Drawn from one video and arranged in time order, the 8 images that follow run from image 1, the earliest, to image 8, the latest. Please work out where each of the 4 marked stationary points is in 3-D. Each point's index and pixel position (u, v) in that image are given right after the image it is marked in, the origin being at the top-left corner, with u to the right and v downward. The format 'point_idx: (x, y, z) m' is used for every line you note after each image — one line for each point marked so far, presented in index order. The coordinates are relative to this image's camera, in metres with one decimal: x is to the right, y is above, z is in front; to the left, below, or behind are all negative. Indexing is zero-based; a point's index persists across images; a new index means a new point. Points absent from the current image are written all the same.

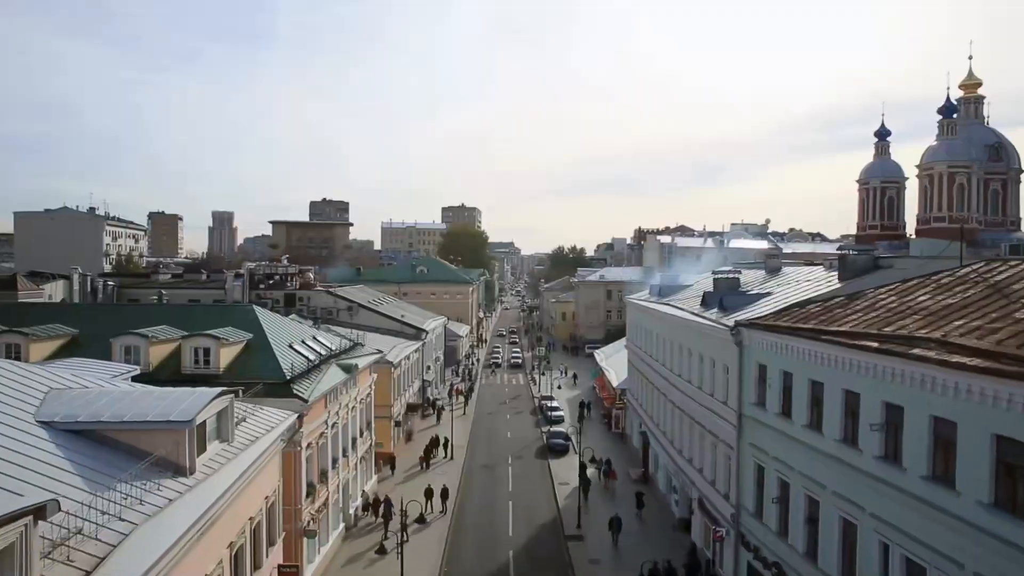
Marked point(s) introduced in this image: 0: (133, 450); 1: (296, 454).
0: (-6.1, -2.6, +11.9) m
1: (-5.8, -4.5, +20.0) m
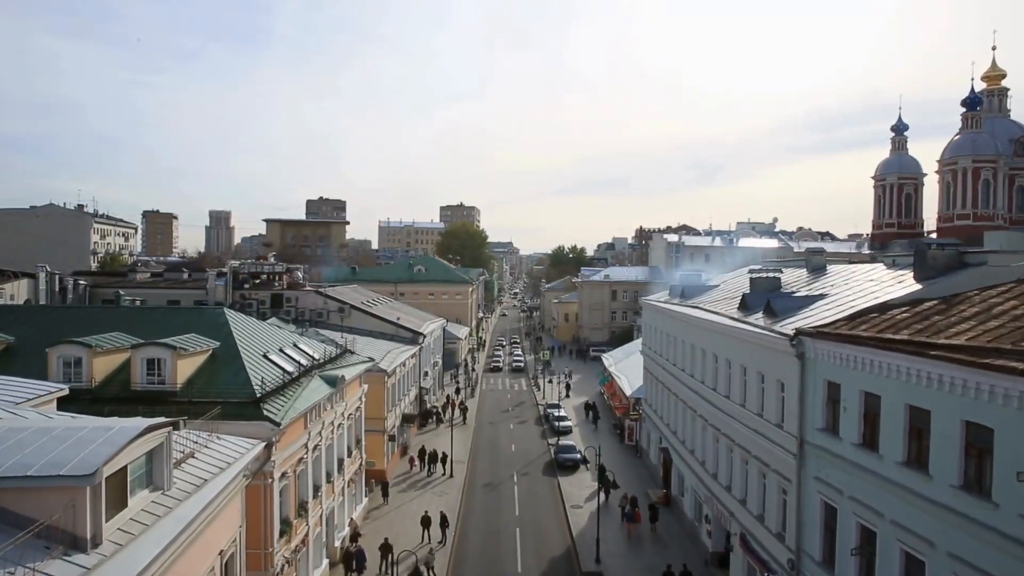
0: (-5.8, -2.6, +8.5) m
1: (-5.5, -4.5, +16.6) m
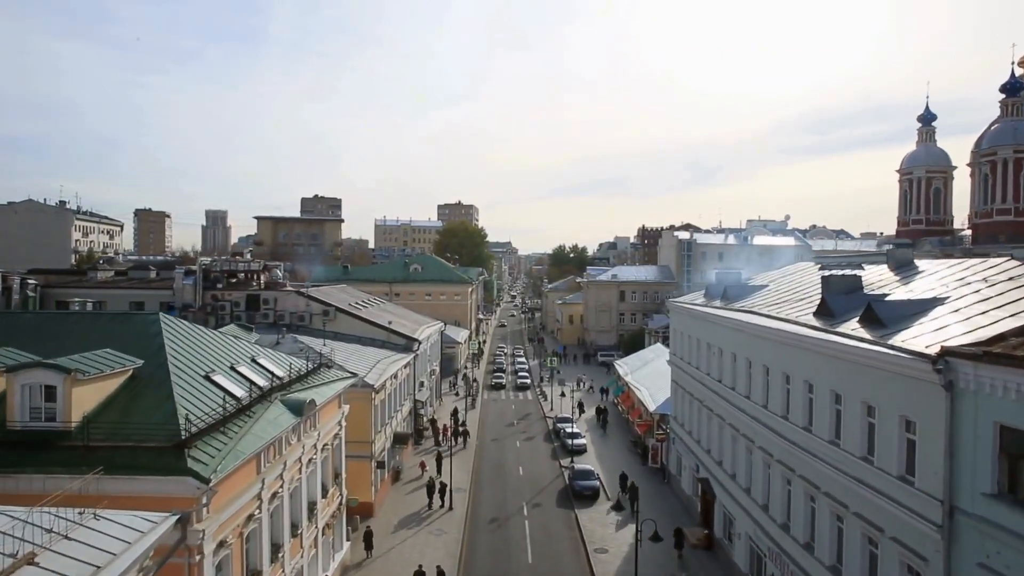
0: (-5.3, -2.6, +3.6) m
1: (-5.1, -4.5, +11.7) m
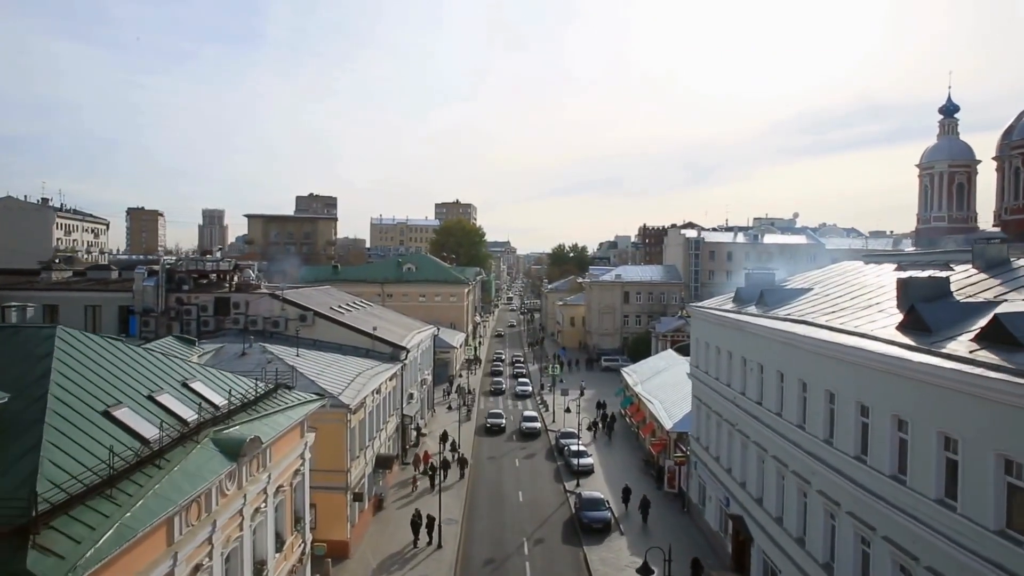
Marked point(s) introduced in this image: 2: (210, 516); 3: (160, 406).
0: (-5.3, -2.7, -0.4) m
1: (-5.1, -4.6, +7.7) m
2: (-5.2, -3.9, +12.8) m
3: (-6.4, -2.2, +13.4) m
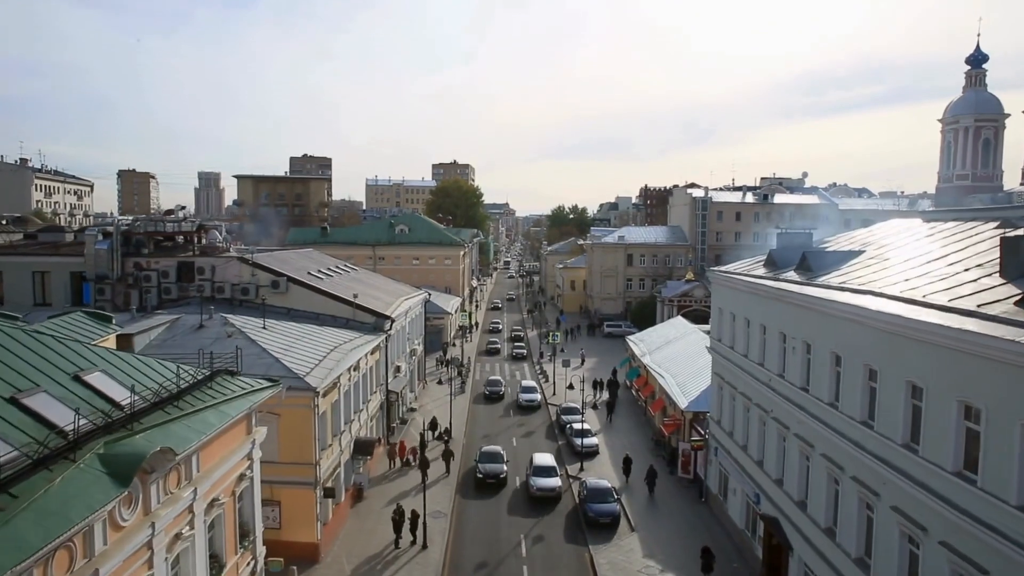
0: (-5.5, -2.9, -3.8) m
1: (-5.2, -4.4, +4.4) m
2: (-5.4, -3.5, +9.4) m
3: (-6.6, -1.7, +9.9) m
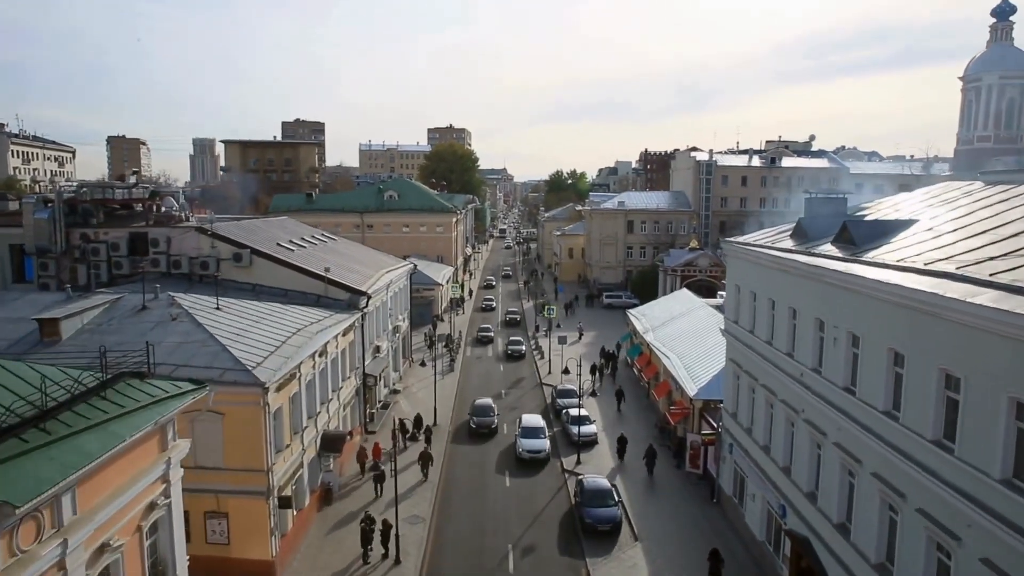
0: (-5.8, -3.5, -6.8) m
1: (-5.6, -4.6, +1.4) m
2: (-5.7, -3.5, +6.5) m
3: (-6.9, -1.6, +6.9) m
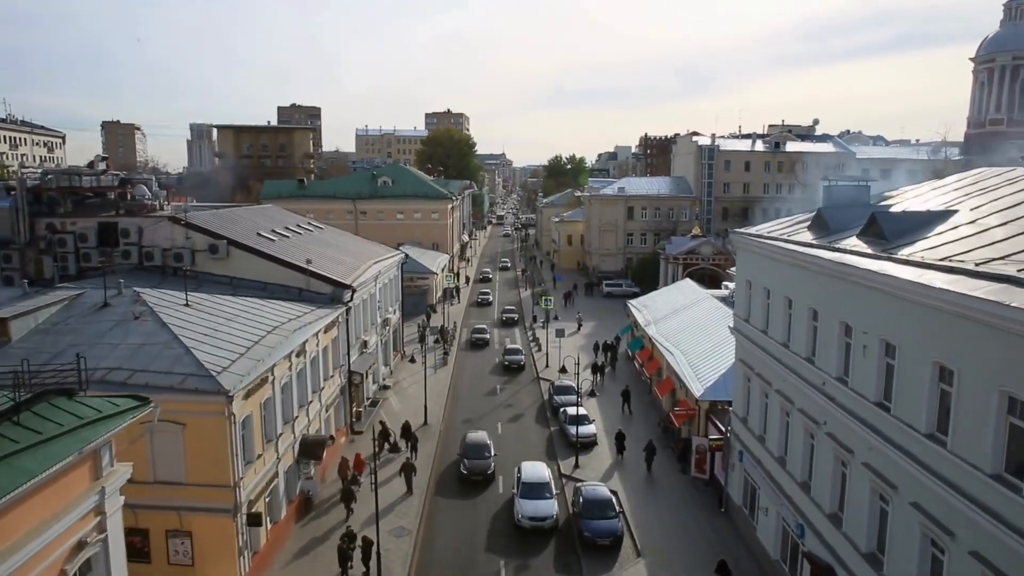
0: (-6.0, -4.0, -8.4) m
1: (-5.8, -4.9, -0.1) m
2: (-5.9, -3.6, +4.9) m
3: (-7.1, -1.8, +5.2) m
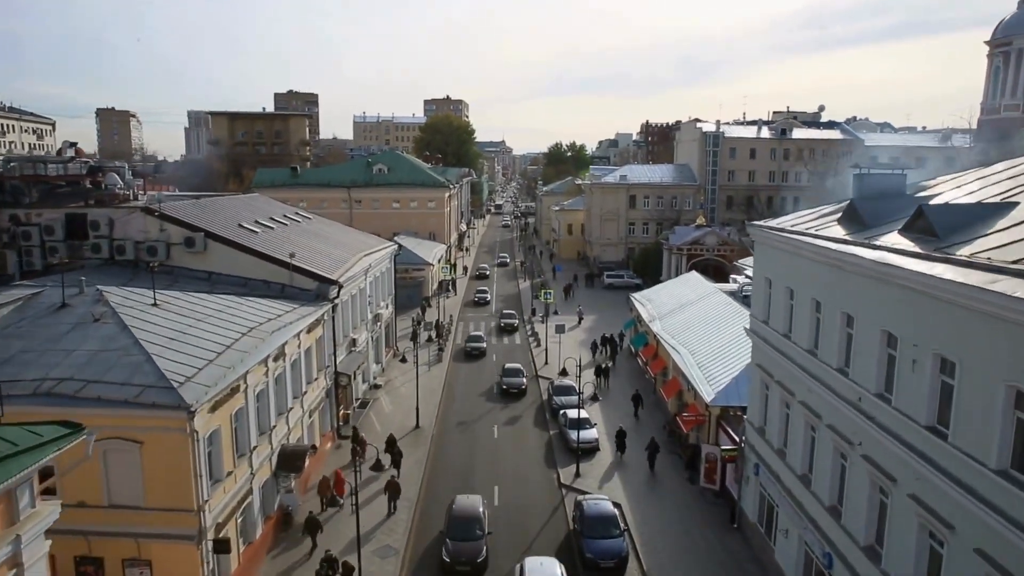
0: (-6.1, -4.4, -10.0) m
1: (-5.8, -5.2, -1.8) m
2: (-6.0, -3.9, +3.2) m
3: (-7.2, -2.0, +3.6) m
